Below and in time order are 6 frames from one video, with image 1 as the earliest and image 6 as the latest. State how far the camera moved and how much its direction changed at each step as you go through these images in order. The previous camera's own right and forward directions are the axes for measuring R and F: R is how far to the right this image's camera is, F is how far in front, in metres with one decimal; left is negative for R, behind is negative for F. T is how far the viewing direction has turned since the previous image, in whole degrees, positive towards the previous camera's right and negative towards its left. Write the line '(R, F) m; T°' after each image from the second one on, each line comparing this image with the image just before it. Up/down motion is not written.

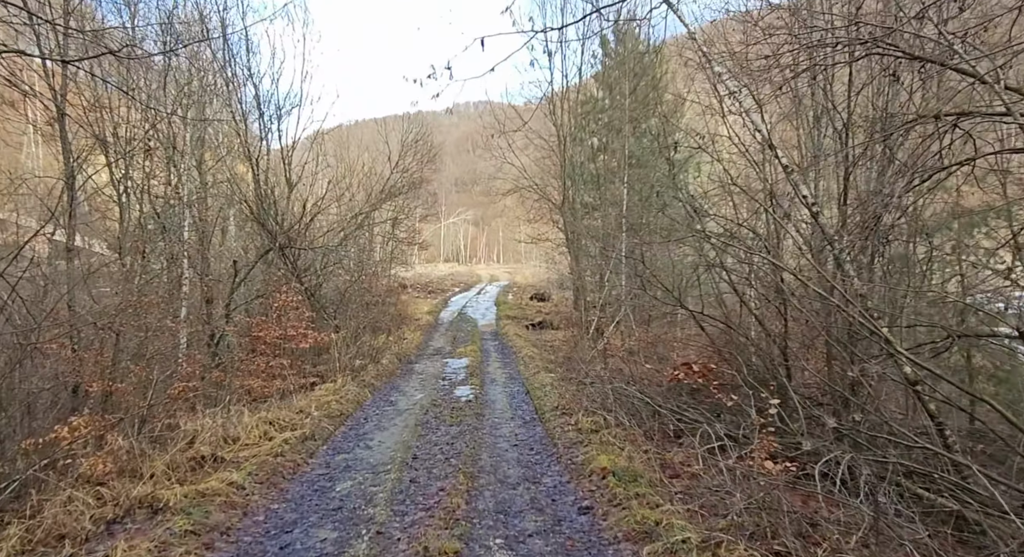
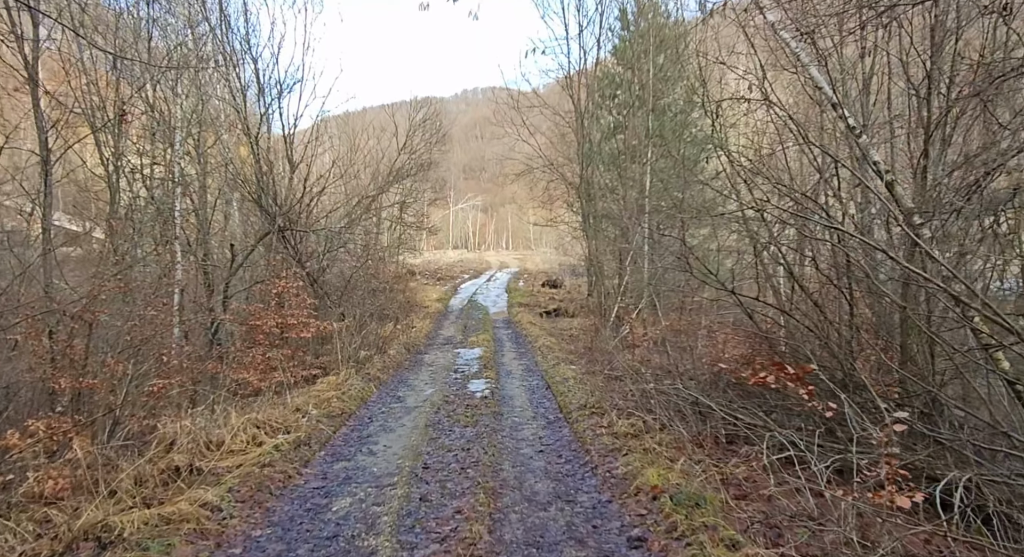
(-0.2, +1.0) m; -1°
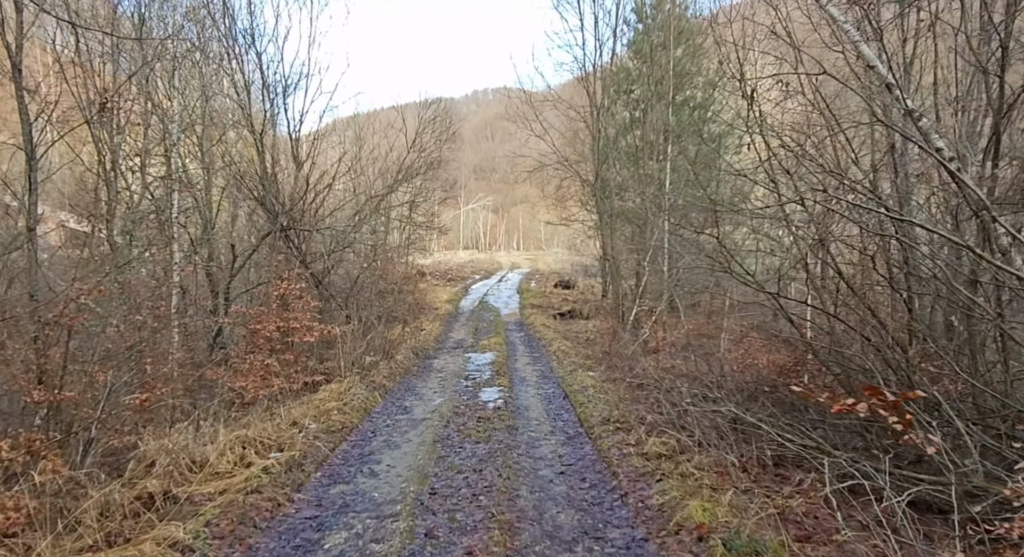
(-0.1, +0.7) m; -1°
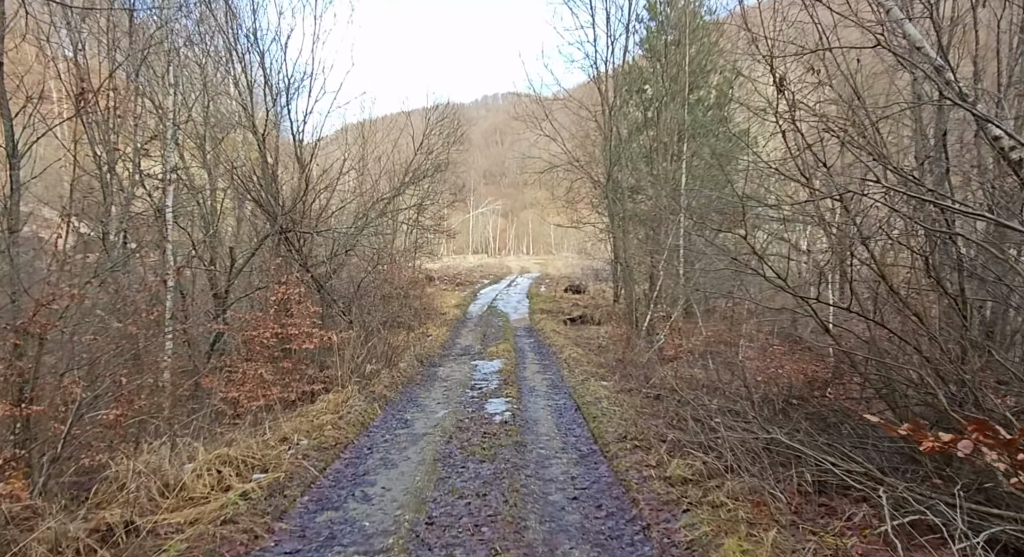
(0.0, +0.6) m; -1°
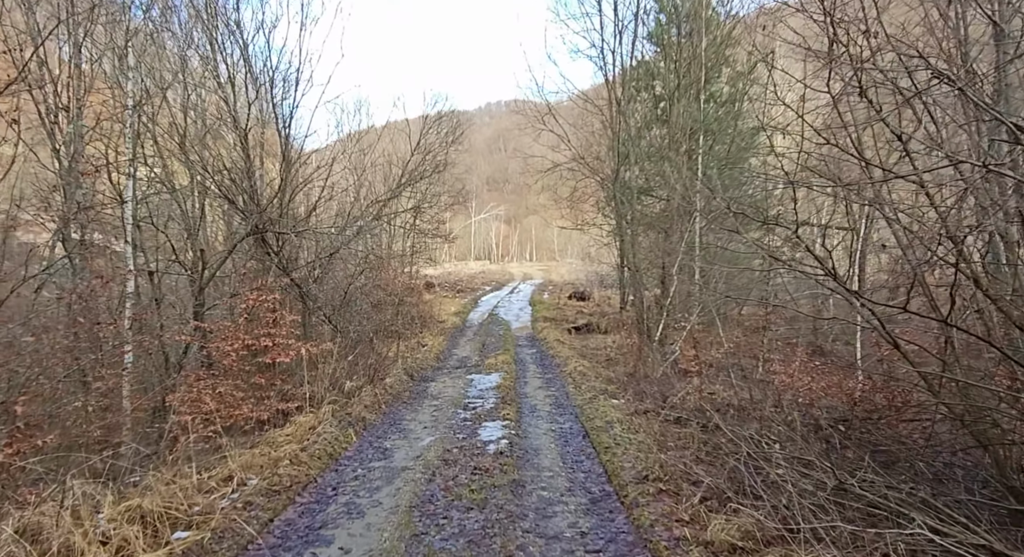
(+0.1, +1.2) m; 0°
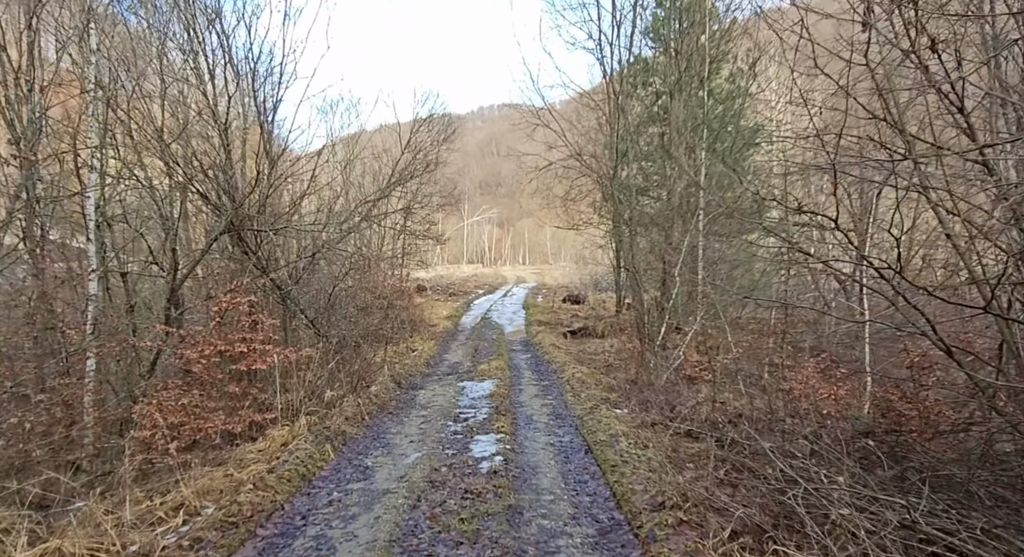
(0.0, +0.7) m; +1°
